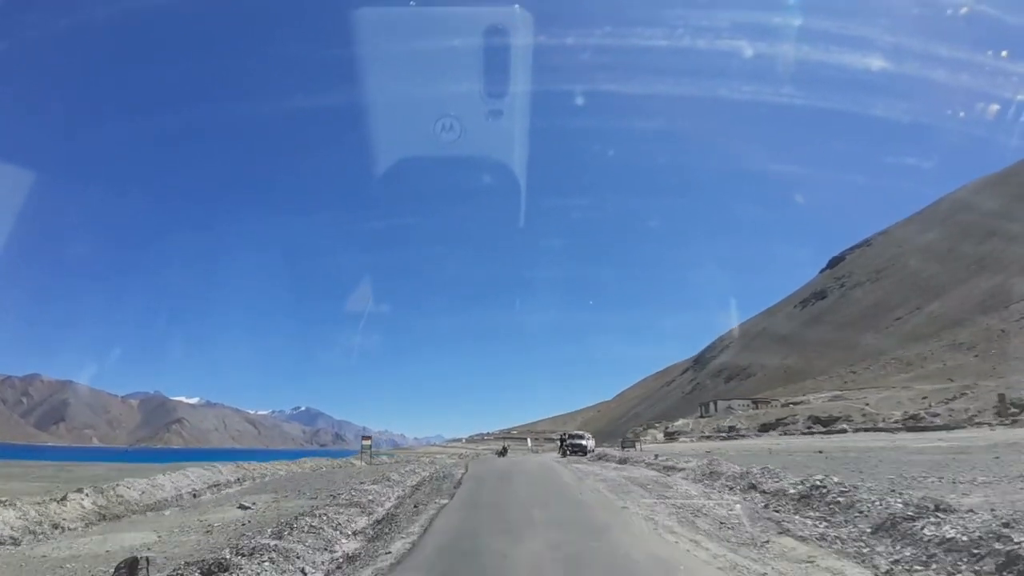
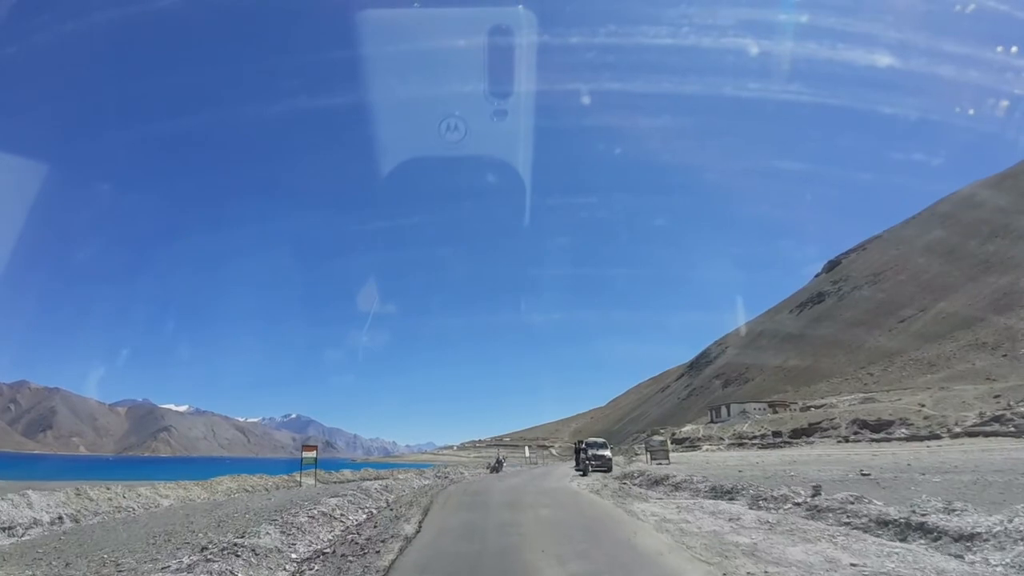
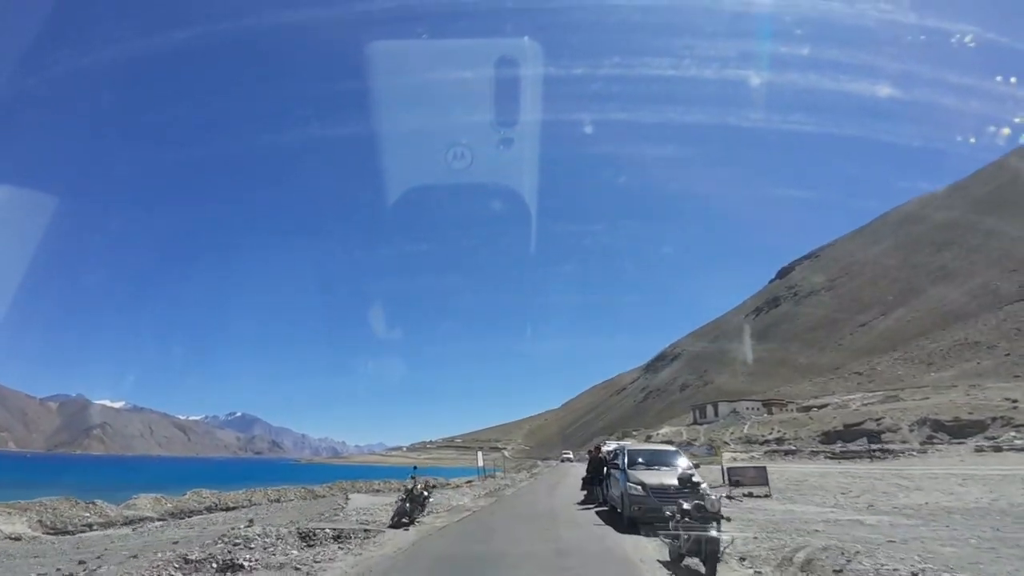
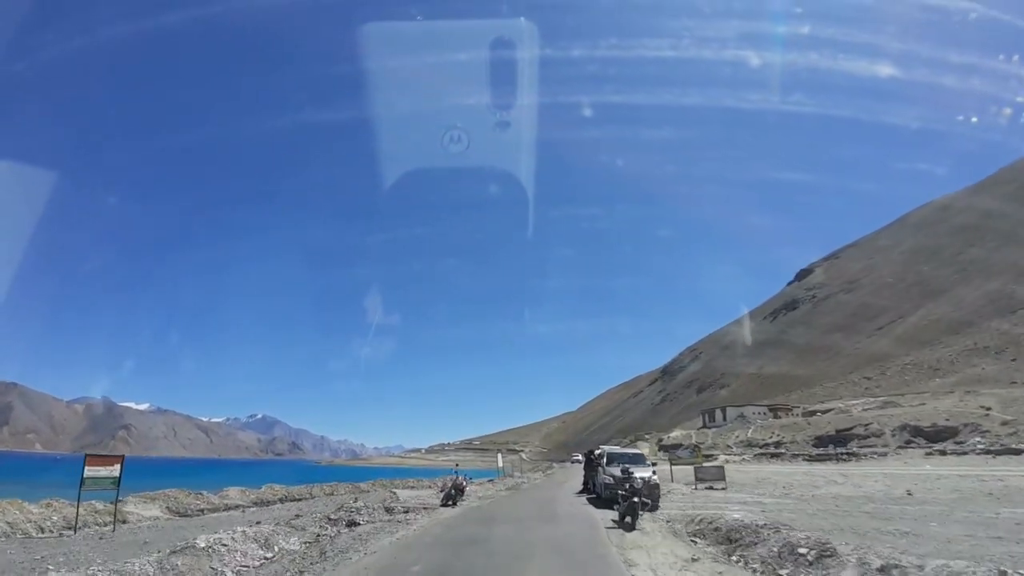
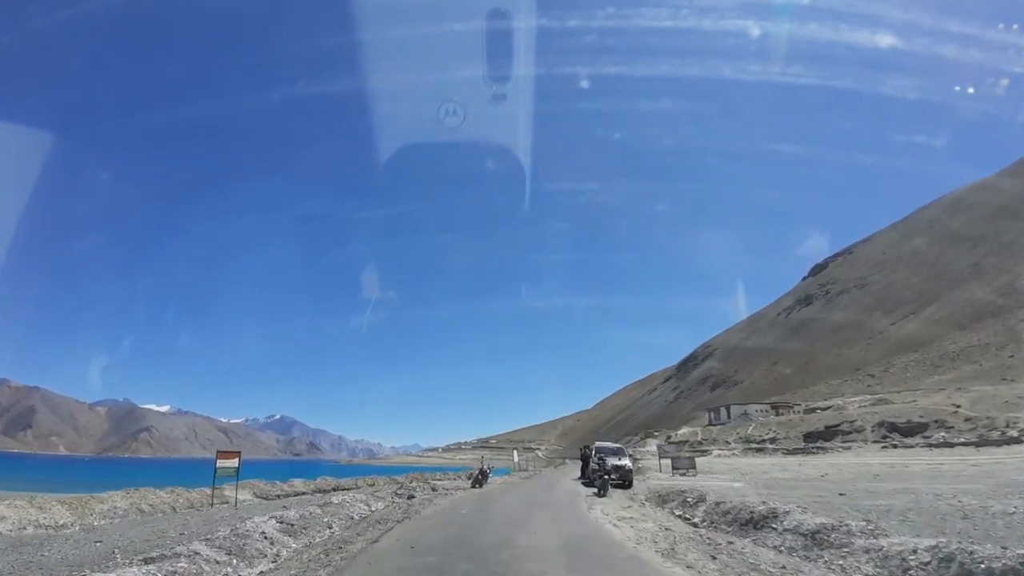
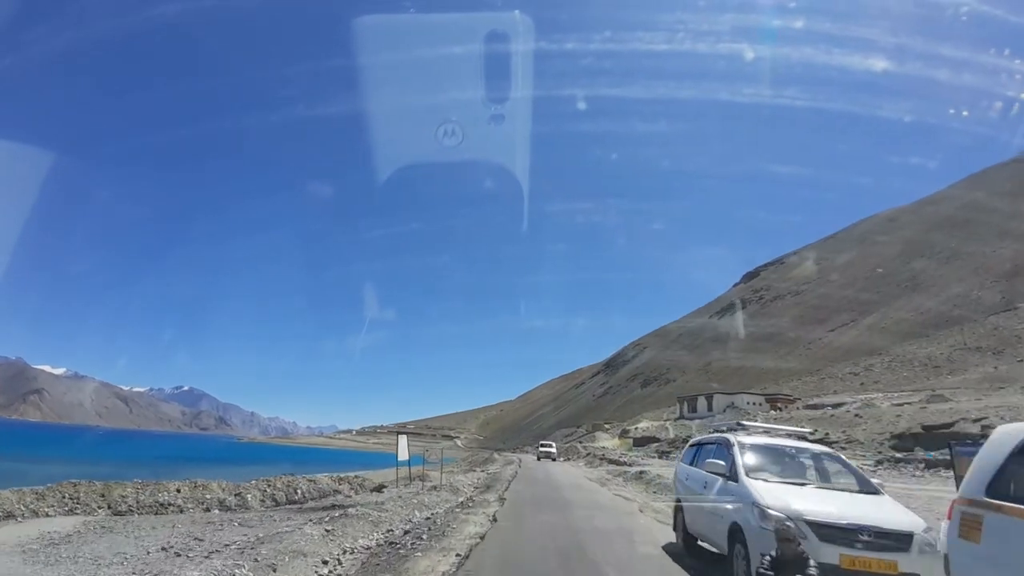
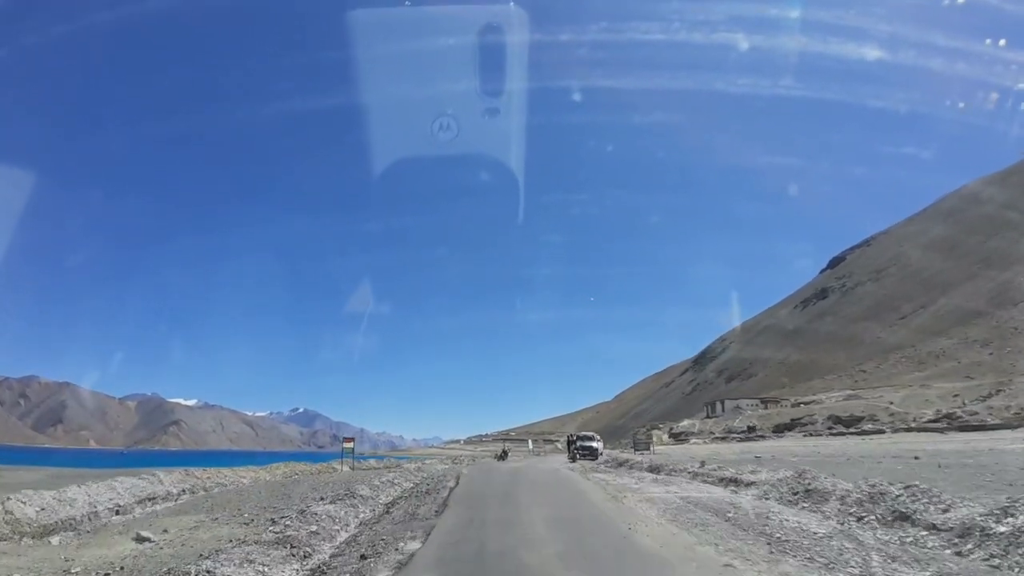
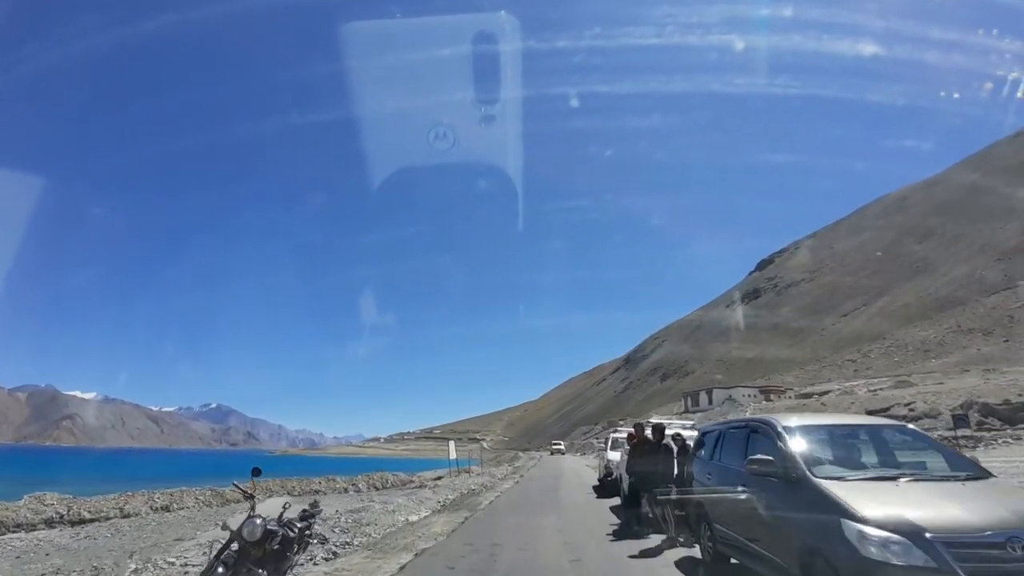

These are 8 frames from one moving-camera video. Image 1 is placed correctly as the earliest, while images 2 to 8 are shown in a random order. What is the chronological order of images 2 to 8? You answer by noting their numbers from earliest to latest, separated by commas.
7, 2, 5, 4, 3, 8, 6
